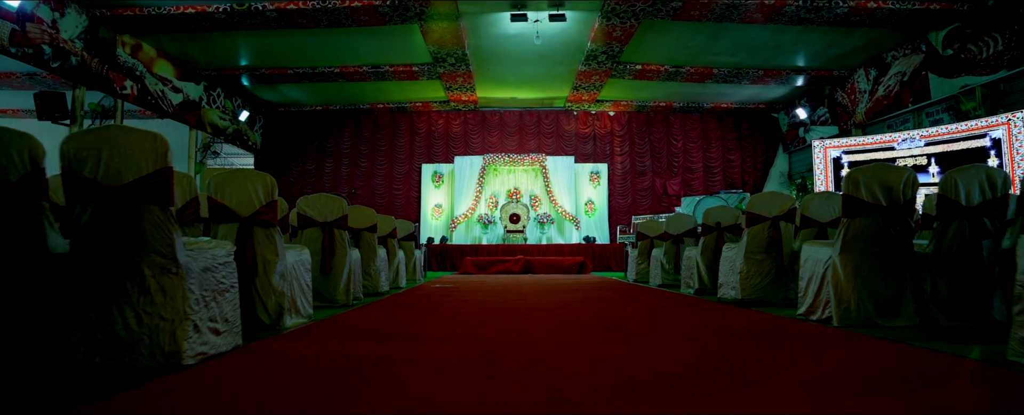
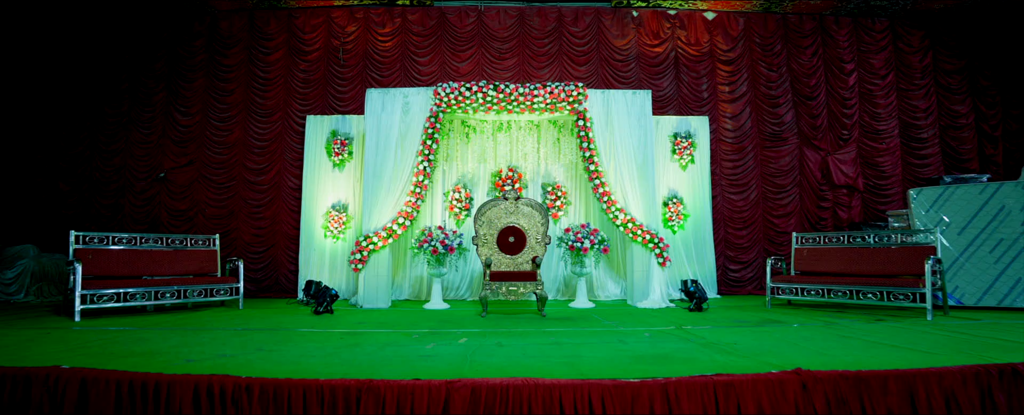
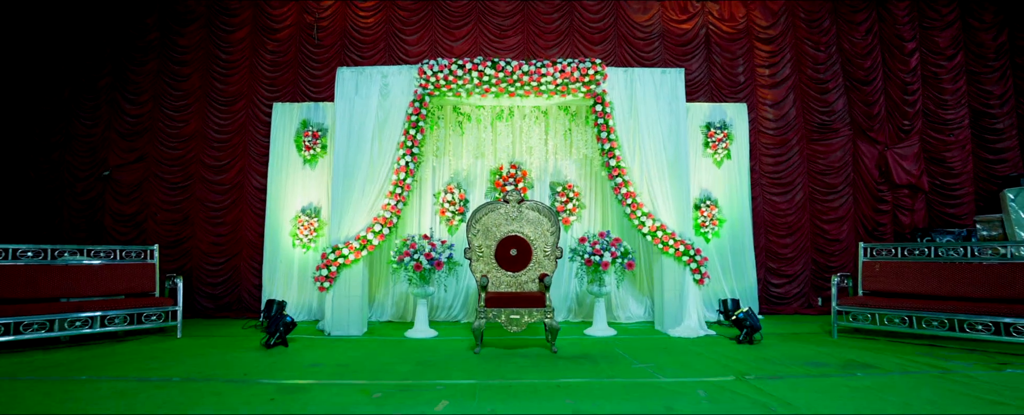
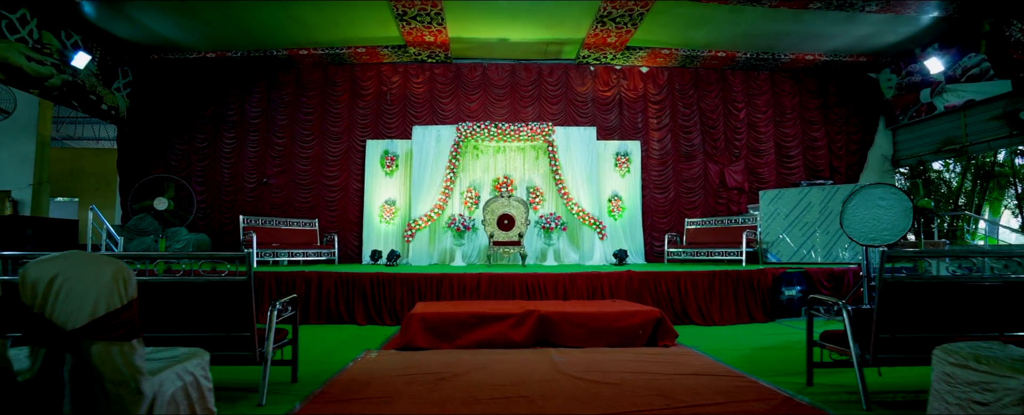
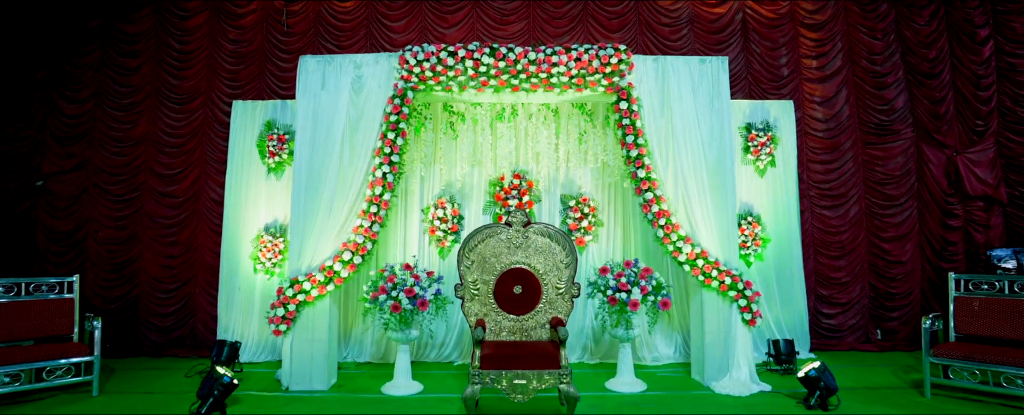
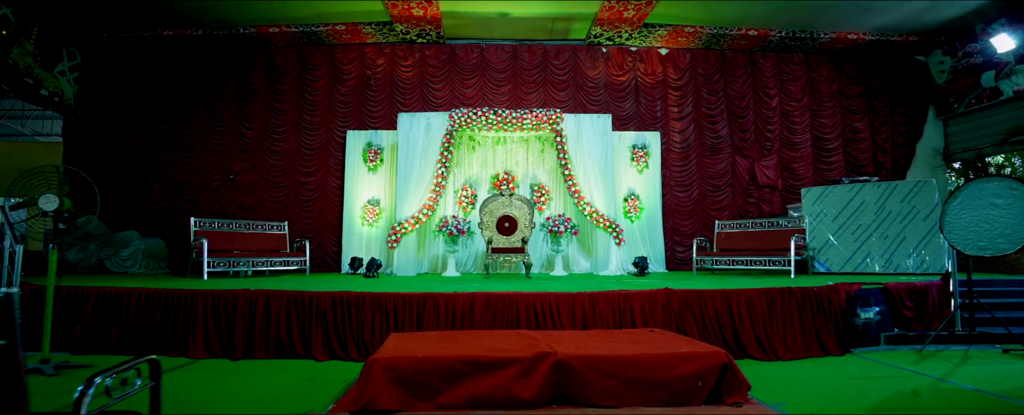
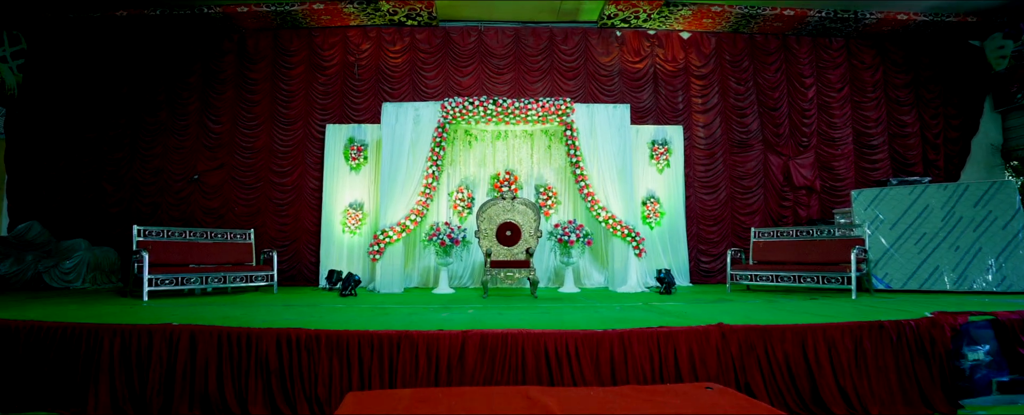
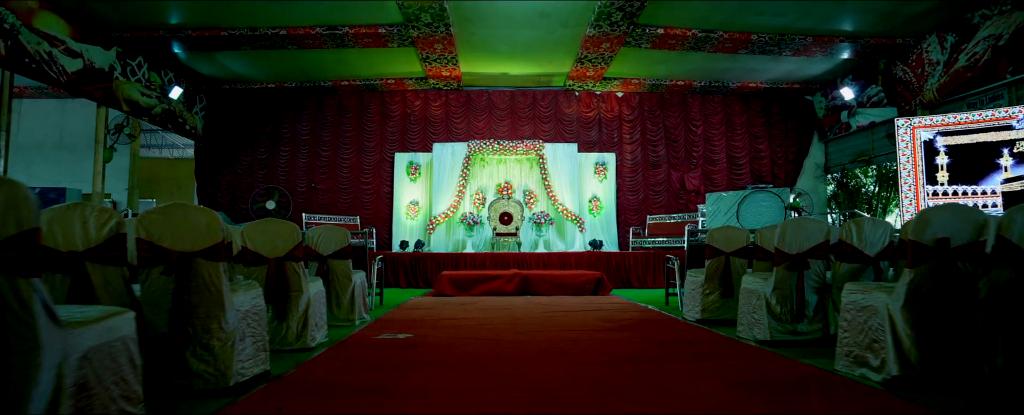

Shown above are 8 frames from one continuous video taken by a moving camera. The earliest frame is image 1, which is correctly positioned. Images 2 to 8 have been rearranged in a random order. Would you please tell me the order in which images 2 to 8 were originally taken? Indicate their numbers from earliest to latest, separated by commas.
8, 4, 6, 7, 2, 3, 5
